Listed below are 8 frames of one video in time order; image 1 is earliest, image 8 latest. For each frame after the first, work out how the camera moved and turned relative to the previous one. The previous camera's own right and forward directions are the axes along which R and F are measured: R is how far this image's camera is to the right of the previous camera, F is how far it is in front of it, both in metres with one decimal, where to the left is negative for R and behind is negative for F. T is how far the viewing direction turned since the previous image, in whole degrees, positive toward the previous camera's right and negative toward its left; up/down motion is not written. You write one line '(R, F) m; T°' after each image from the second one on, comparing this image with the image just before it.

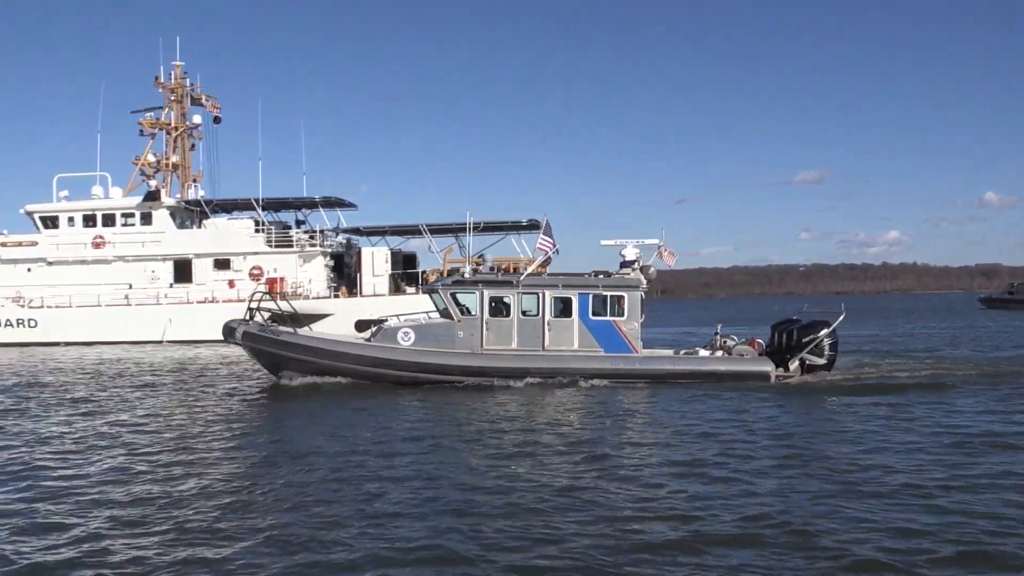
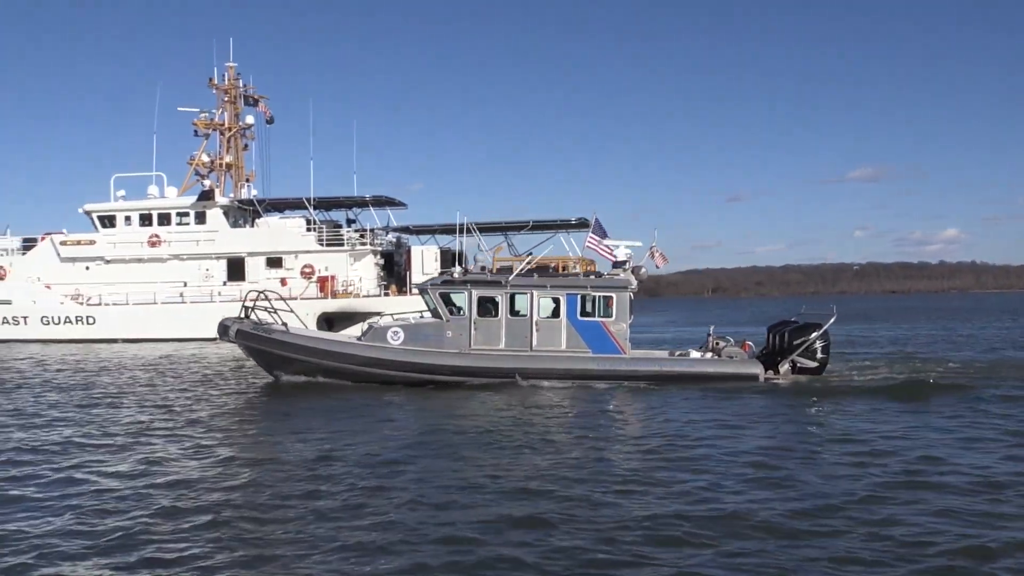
(+1.3, +0.4) m; -4°
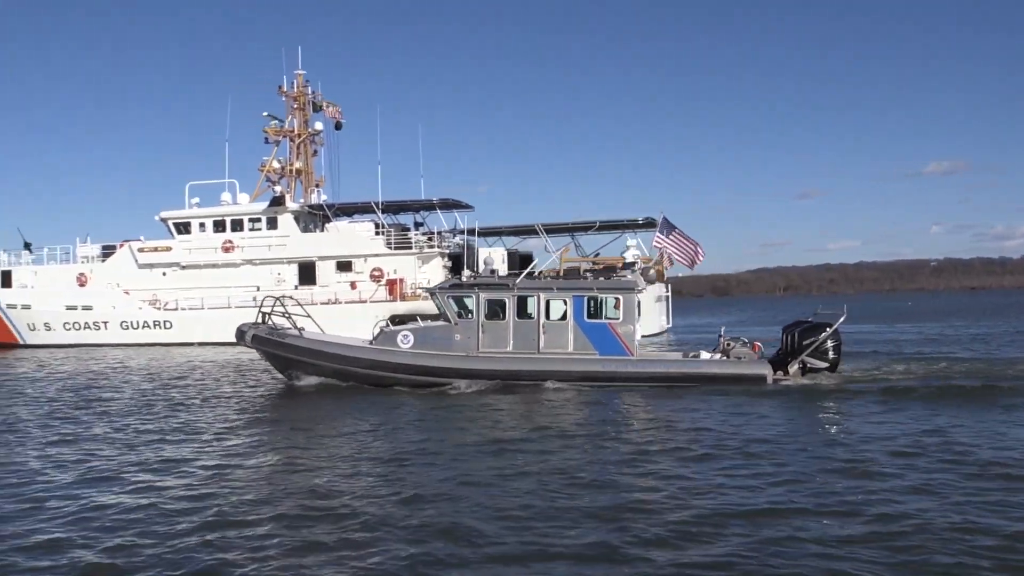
(+1.3, +0.4) m; -5°
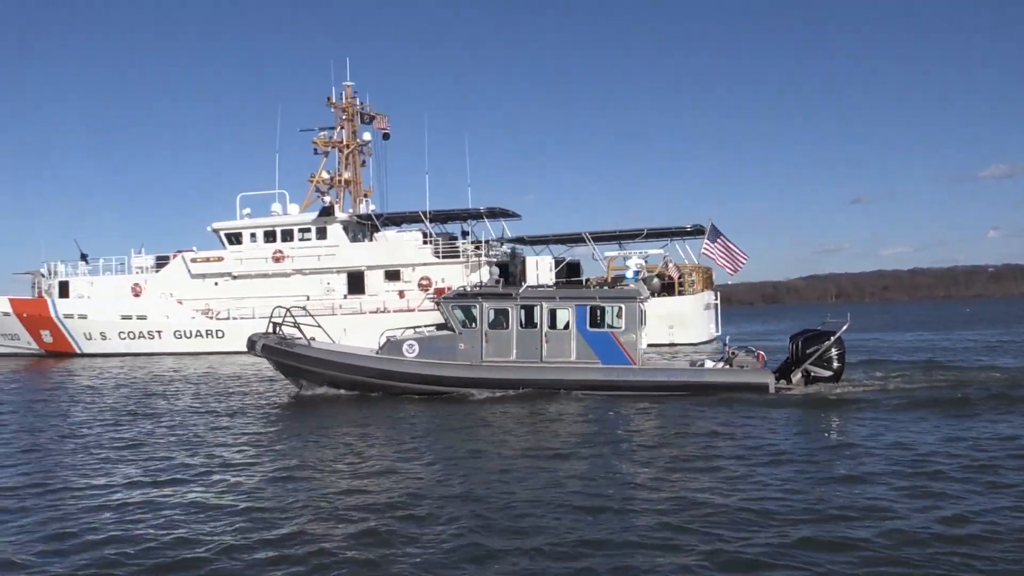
(+0.9, +0.3) m; -4°
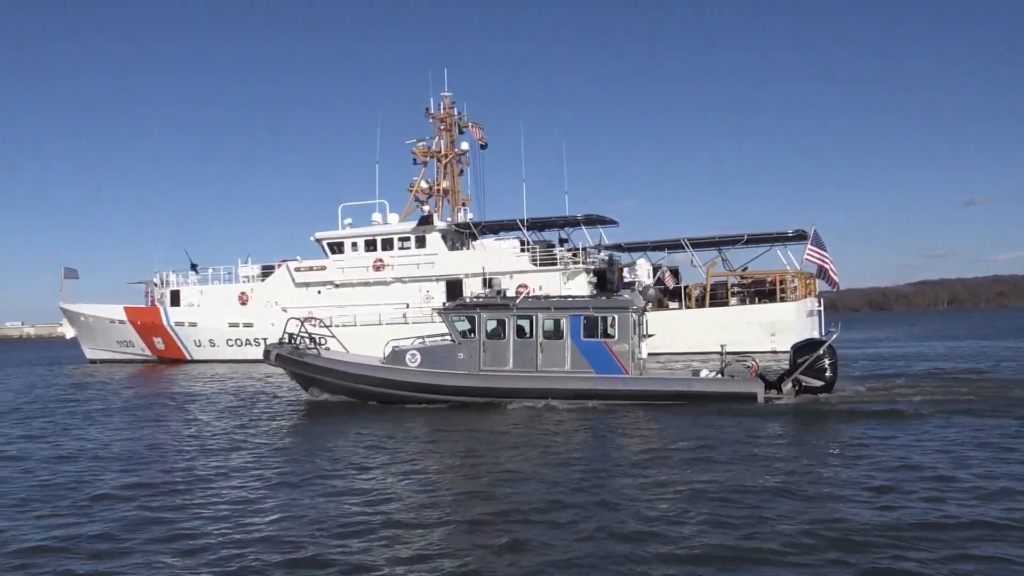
(+2.0, +0.7) m; -7°
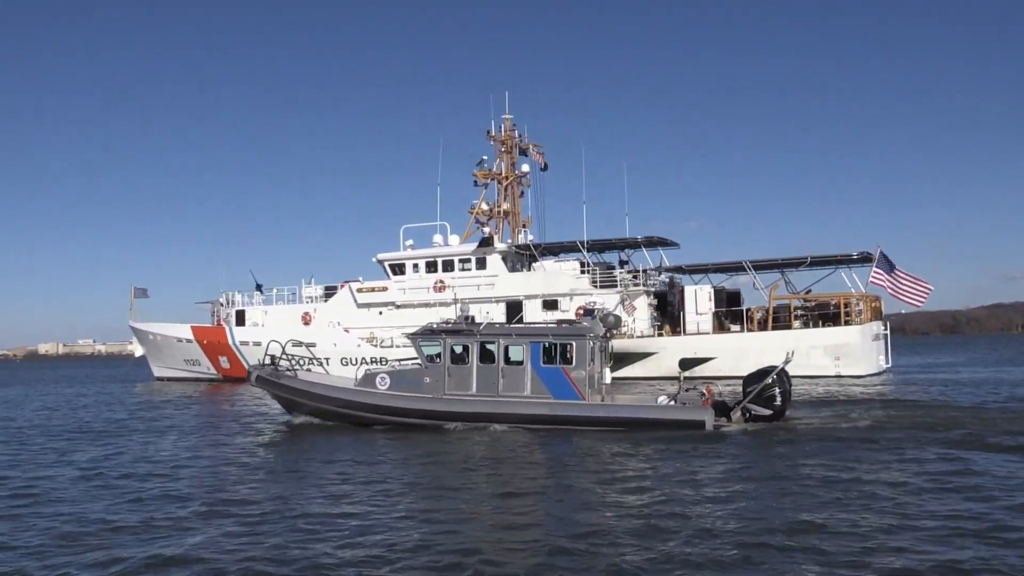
(+1.1, -0.2) m; -5°
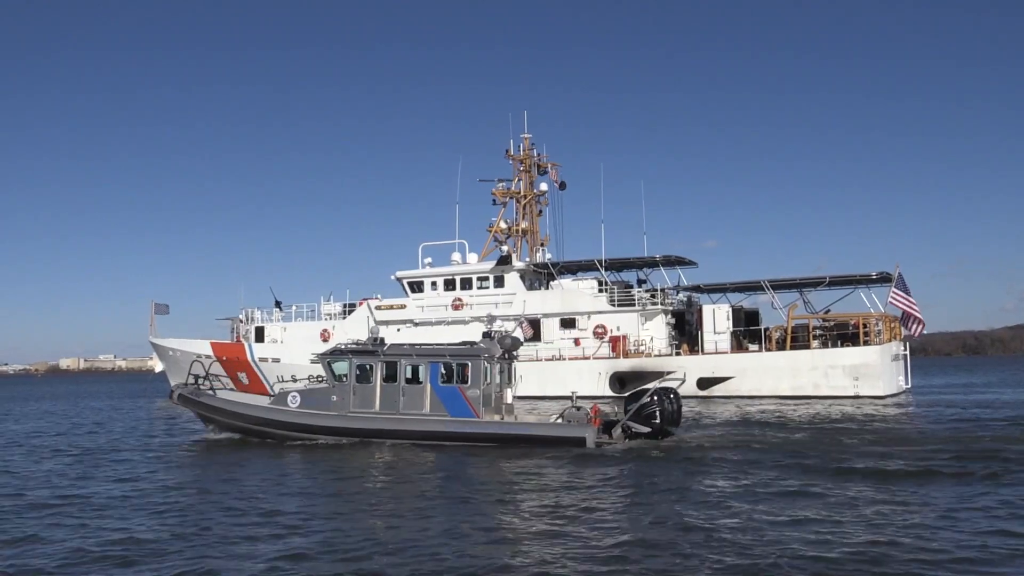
(+0.4, -0.4) m; -1°
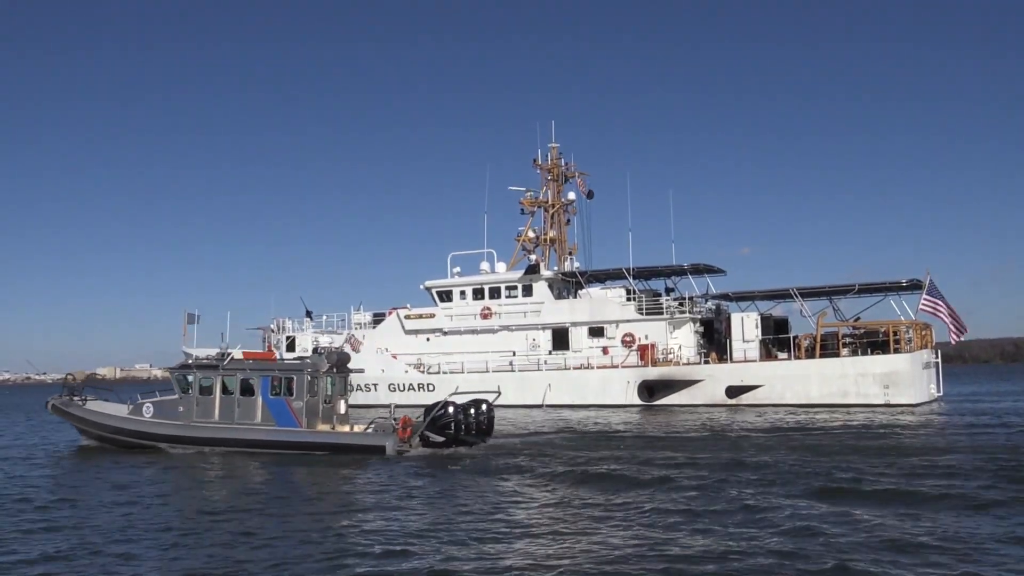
(+0.7, -0.9) m; -2°
